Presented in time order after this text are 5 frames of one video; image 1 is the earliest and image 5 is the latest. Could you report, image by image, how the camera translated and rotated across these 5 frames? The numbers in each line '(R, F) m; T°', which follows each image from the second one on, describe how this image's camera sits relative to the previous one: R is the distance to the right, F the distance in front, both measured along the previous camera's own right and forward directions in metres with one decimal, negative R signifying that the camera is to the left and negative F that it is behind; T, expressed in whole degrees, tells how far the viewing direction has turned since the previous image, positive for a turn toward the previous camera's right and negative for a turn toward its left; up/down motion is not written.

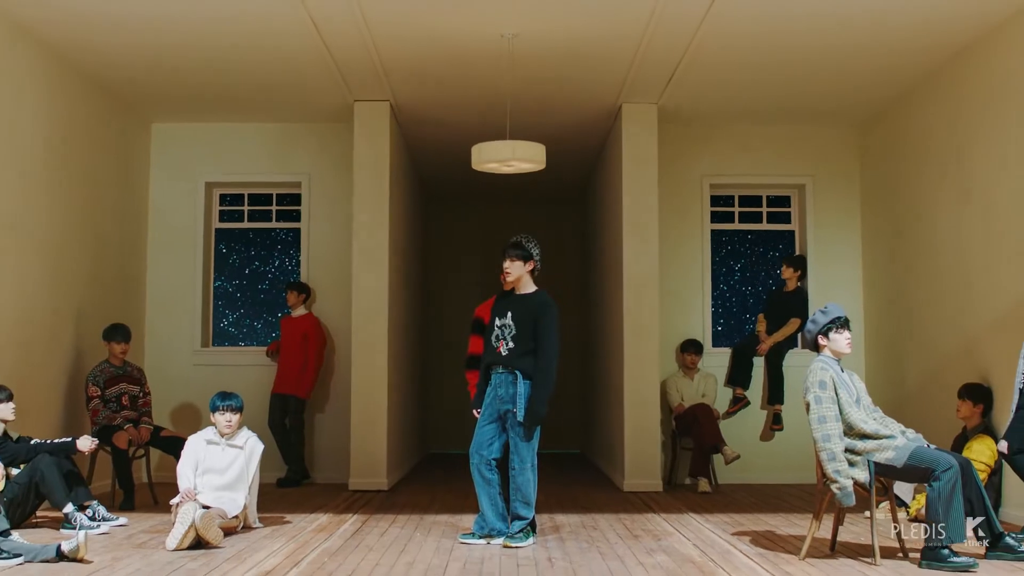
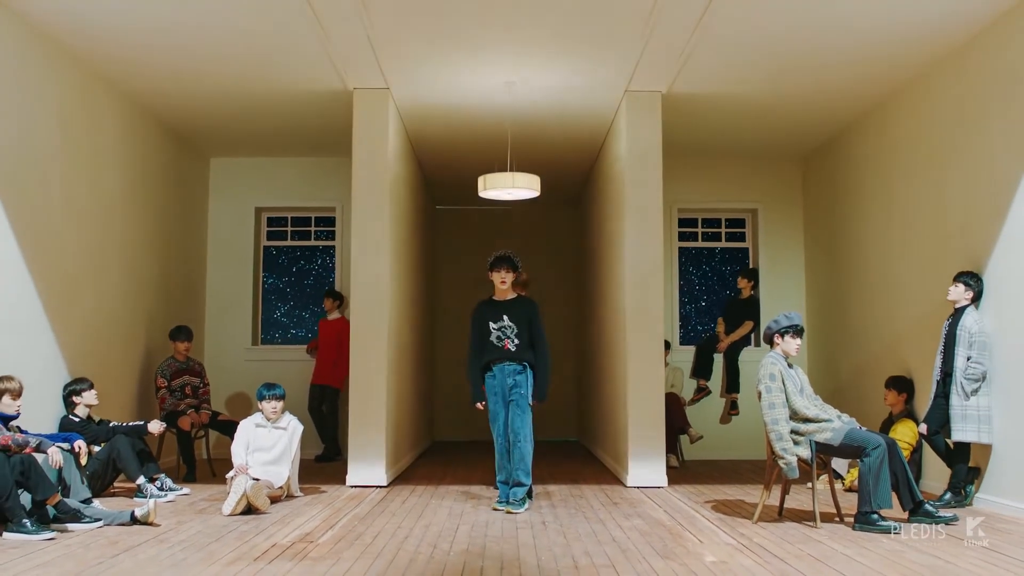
(0.0, -0.9) m; 0°
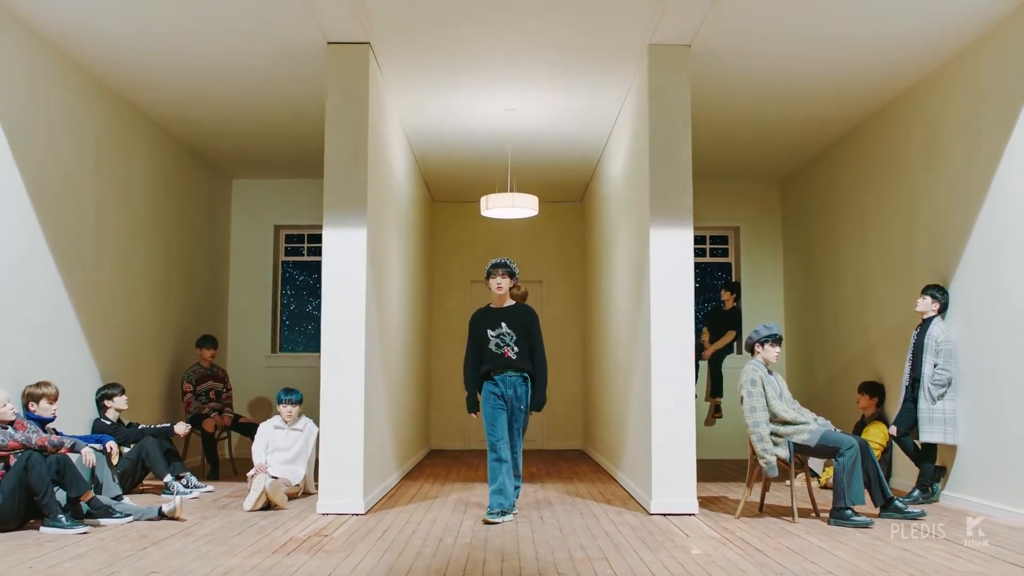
(0.0, -0.4) m; 0°
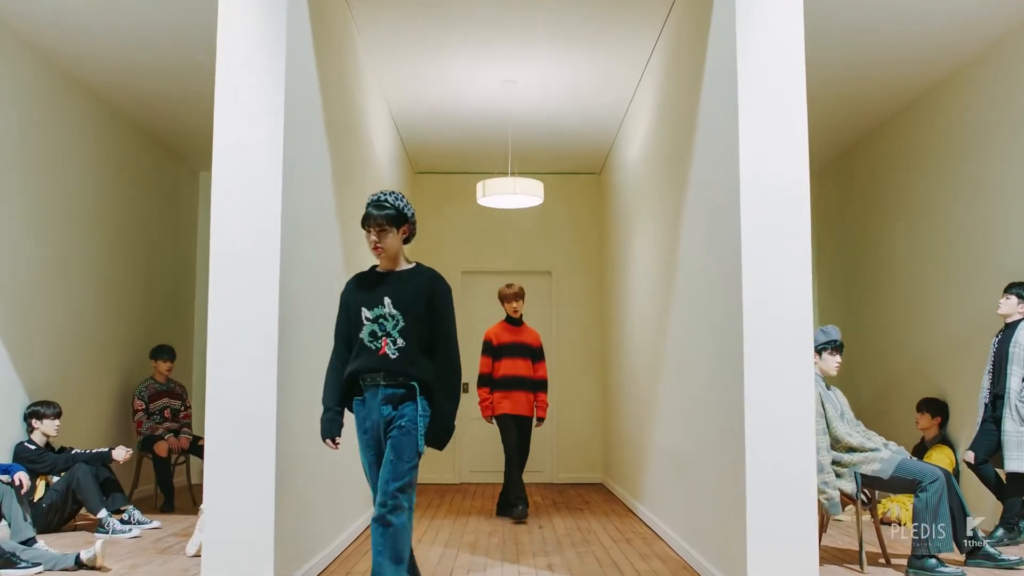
(0.0, +0.9) m; 0°
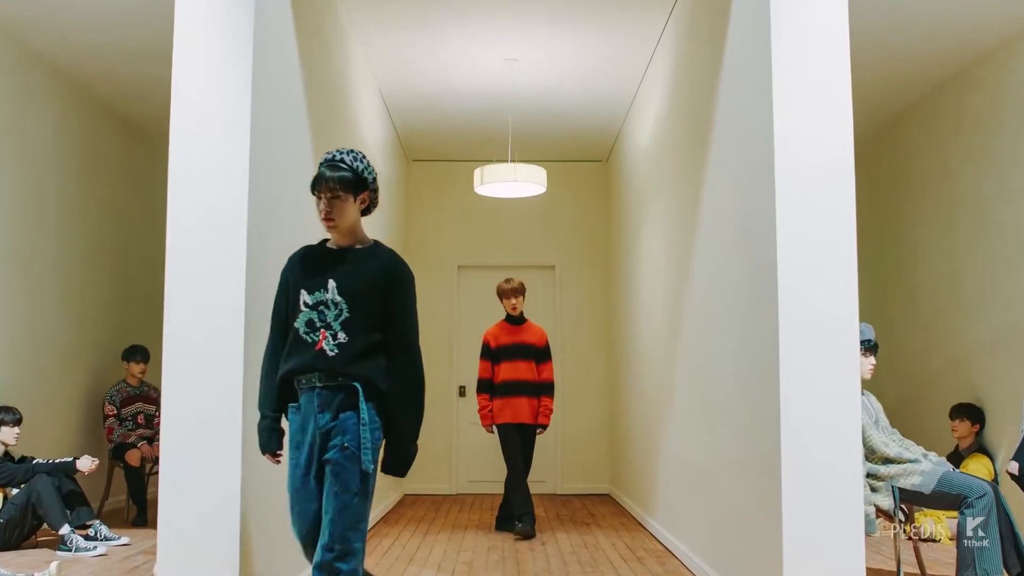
(0.0, +0.4) m; 0°
